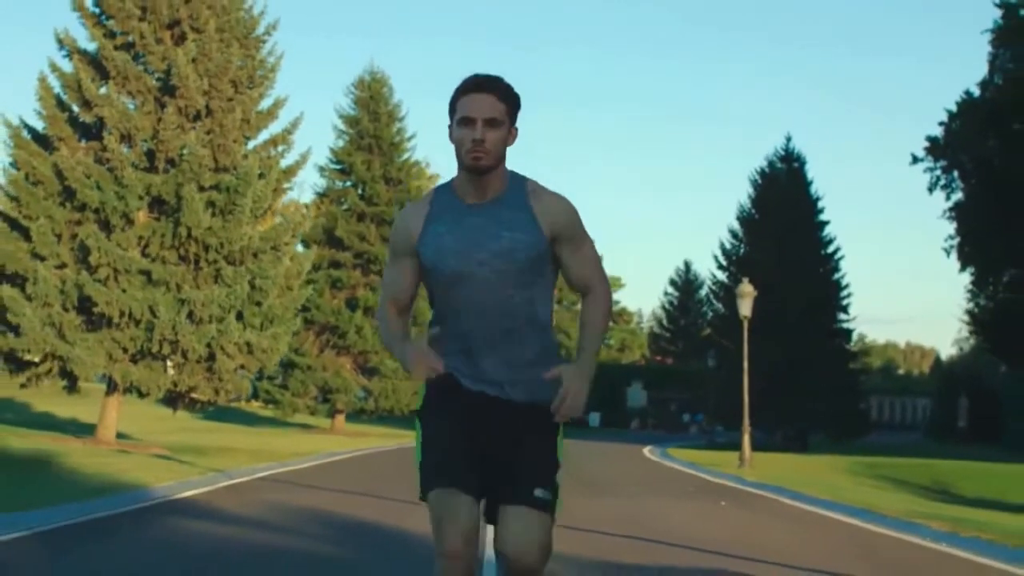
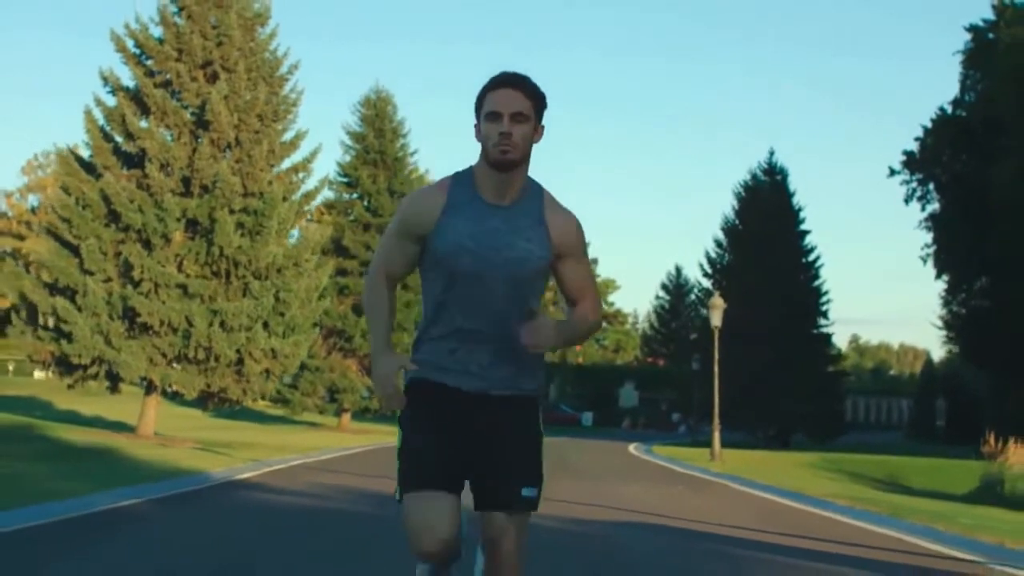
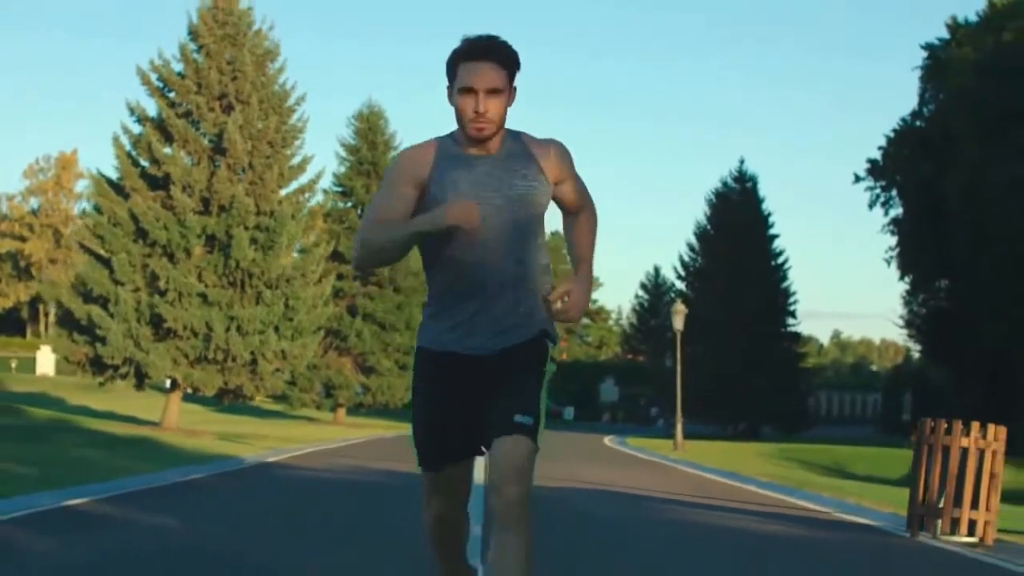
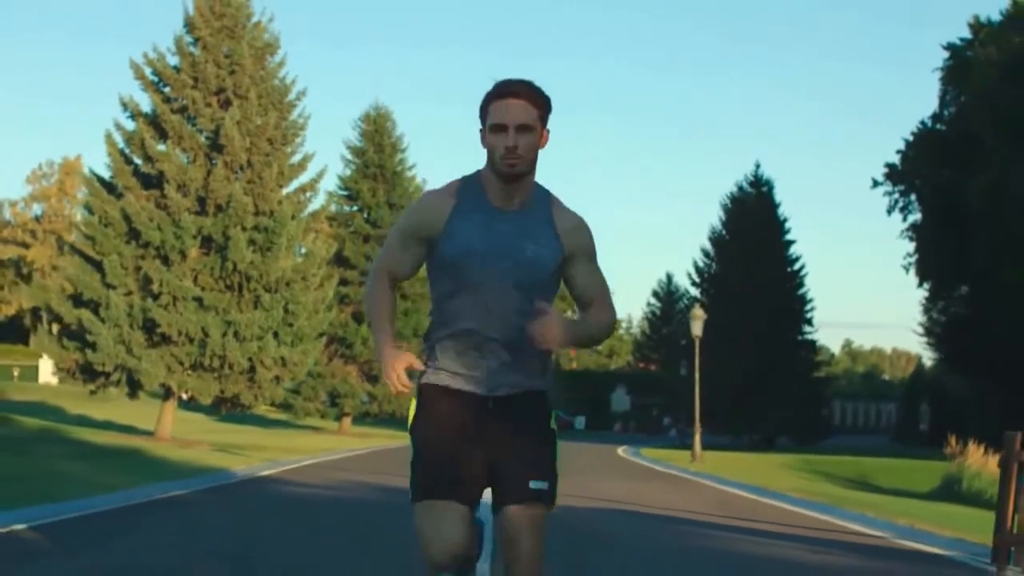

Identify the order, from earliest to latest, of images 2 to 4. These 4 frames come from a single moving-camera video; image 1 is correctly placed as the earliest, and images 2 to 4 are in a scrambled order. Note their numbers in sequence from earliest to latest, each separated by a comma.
2, 4, 3
